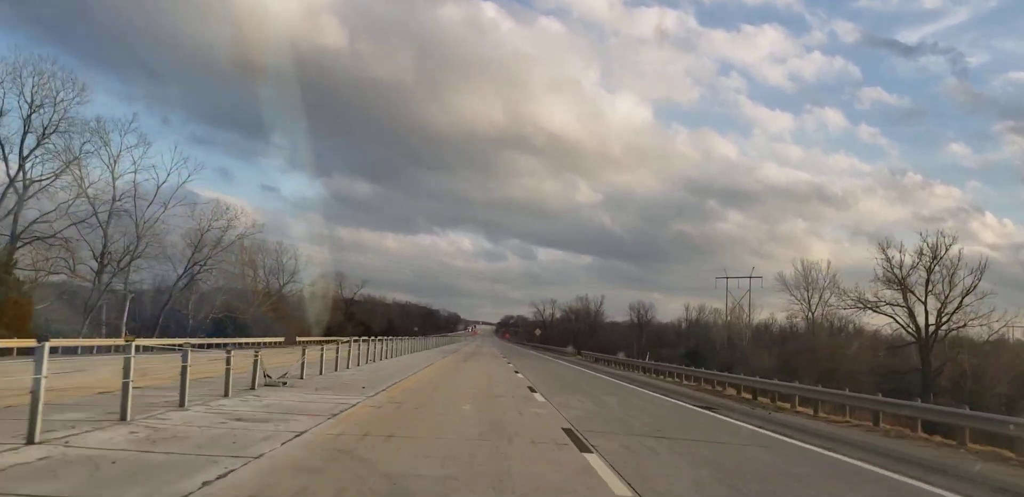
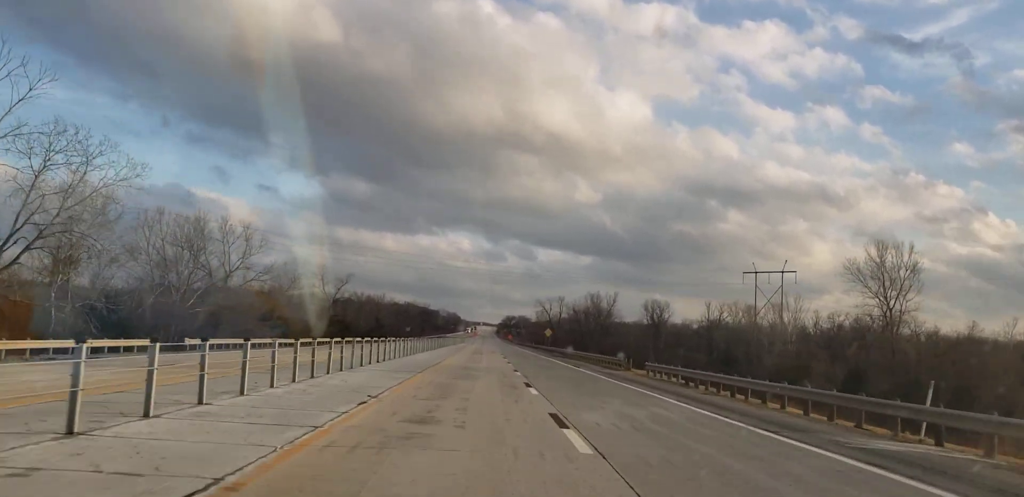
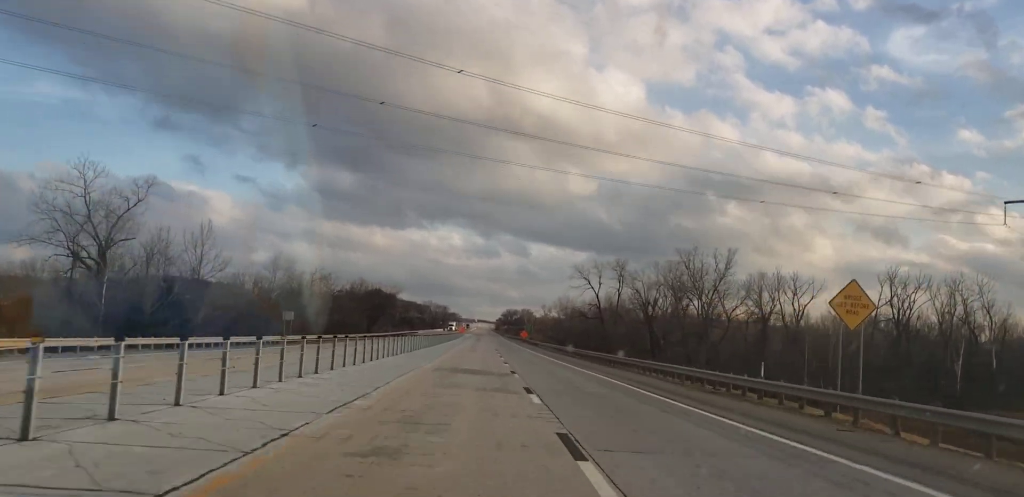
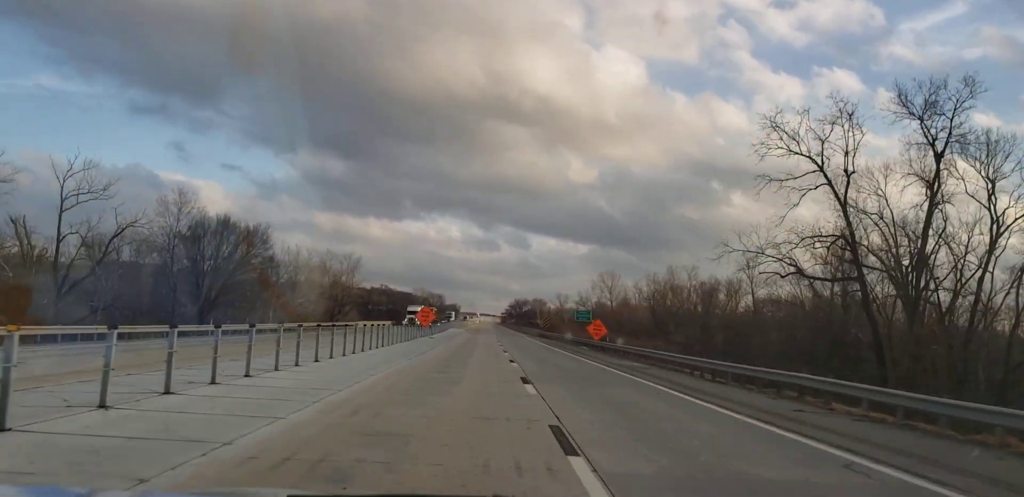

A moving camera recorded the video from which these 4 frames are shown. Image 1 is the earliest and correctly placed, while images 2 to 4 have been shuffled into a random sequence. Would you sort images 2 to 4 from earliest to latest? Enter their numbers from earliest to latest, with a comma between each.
2, 3, 4
